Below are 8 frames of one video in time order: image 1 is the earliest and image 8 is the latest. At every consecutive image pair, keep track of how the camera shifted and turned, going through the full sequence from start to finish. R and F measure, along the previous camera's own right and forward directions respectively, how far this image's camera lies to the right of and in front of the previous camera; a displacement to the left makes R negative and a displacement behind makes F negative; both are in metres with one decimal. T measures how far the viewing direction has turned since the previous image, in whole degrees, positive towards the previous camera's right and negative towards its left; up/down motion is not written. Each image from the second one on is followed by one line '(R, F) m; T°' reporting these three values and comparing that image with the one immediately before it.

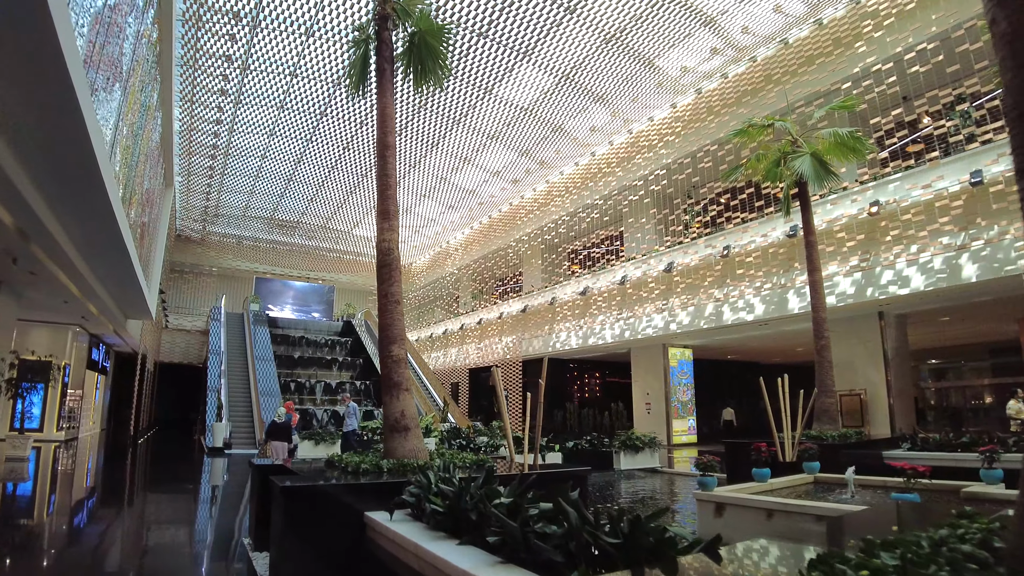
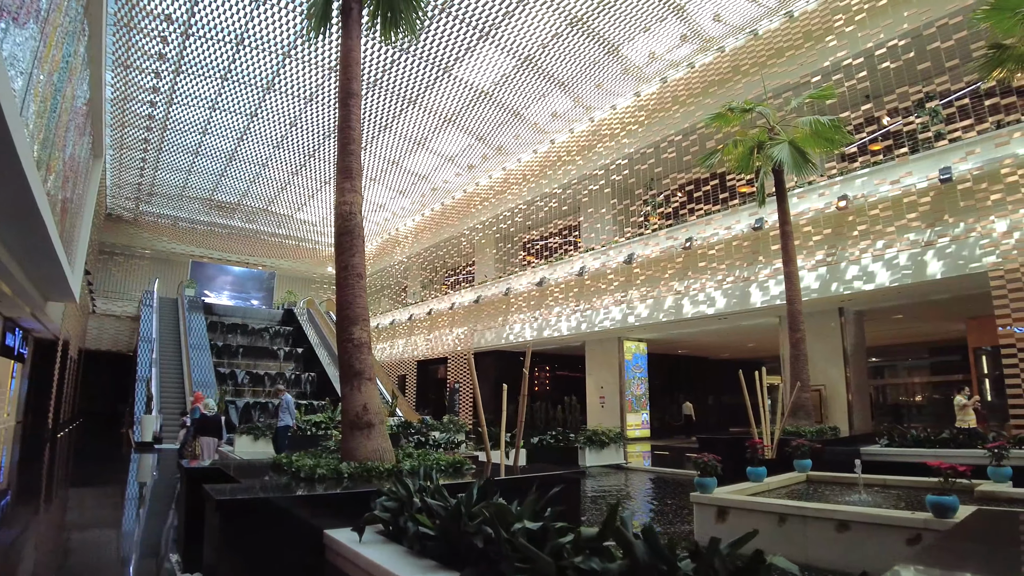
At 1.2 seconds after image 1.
(-0.2, +0.6) m; +5°
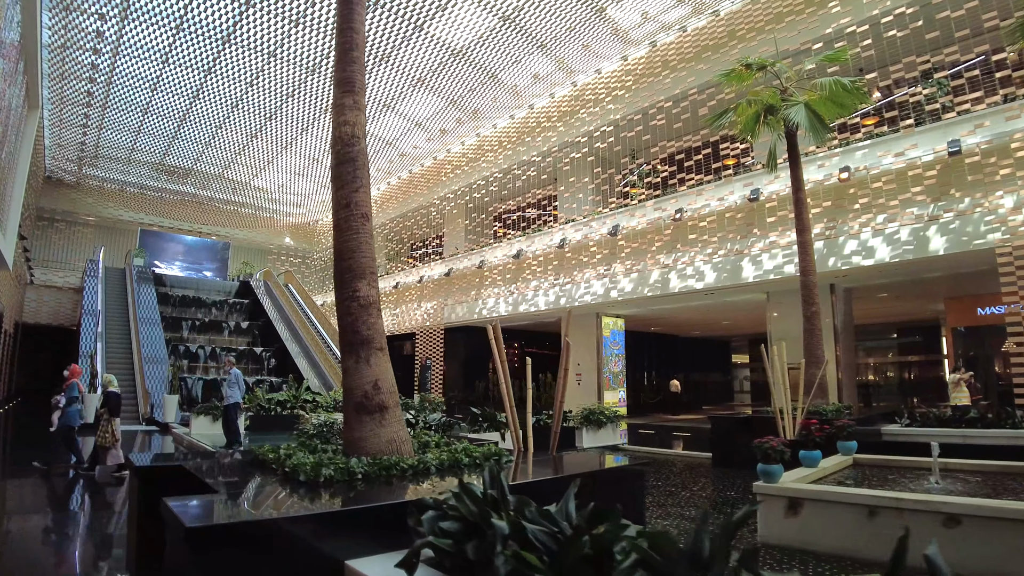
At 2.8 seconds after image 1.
(-0.4, +0.7) m; +4°
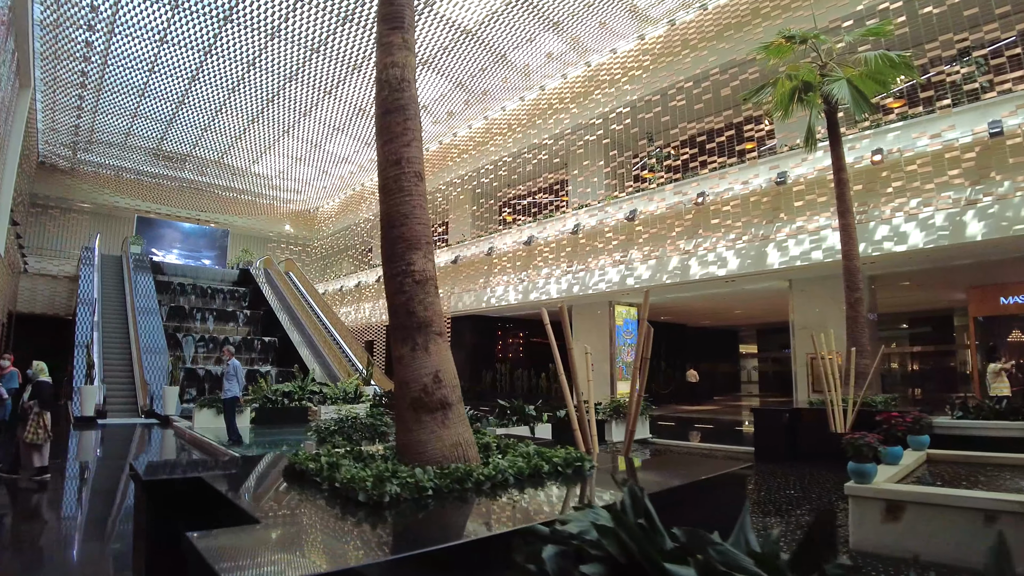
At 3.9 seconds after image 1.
(-0.3, +0.4) m; 0°
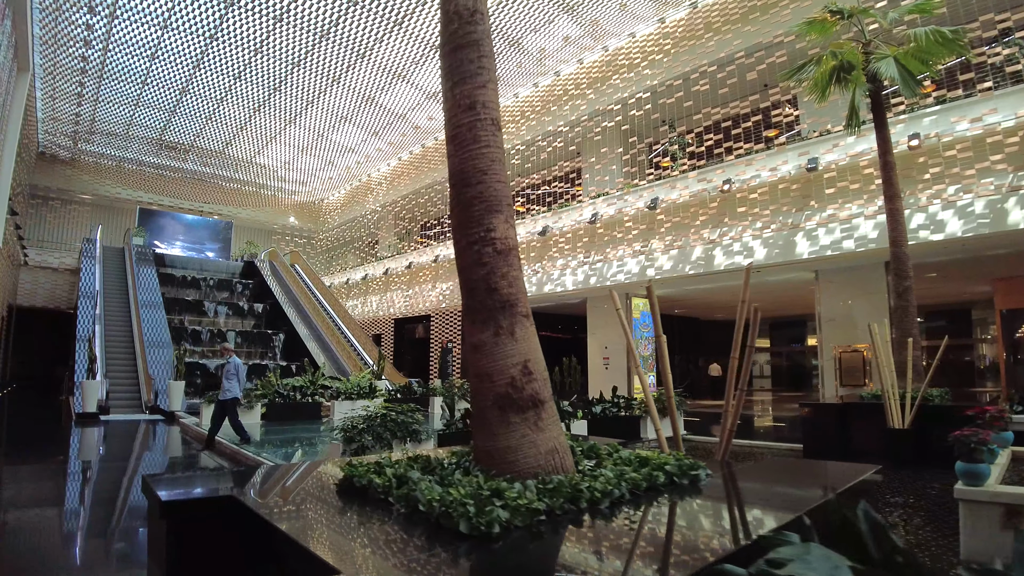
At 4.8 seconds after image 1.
(-0.3, +0.4) m; 0°
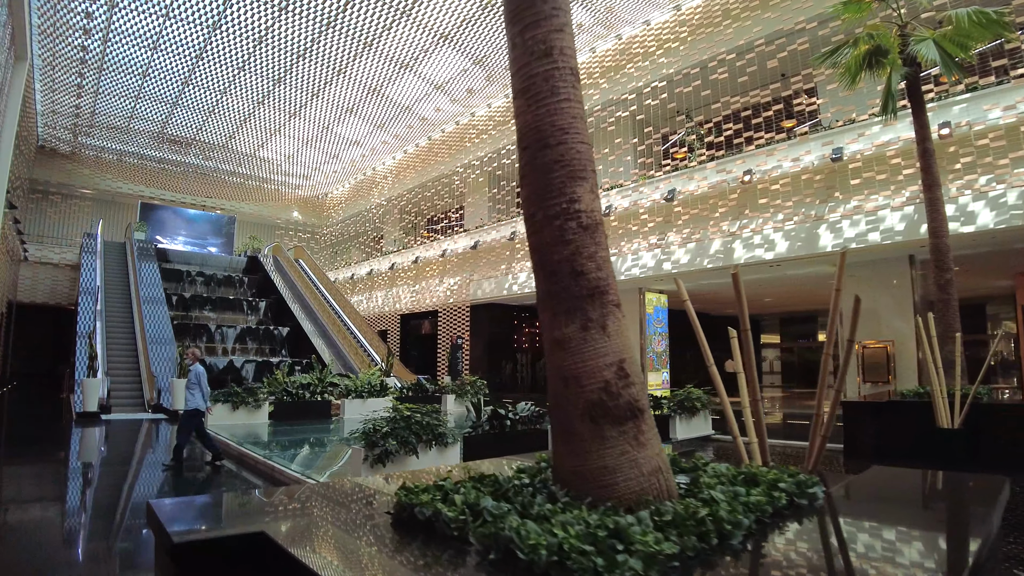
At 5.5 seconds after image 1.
(-0.2, +0.3) m; 0°
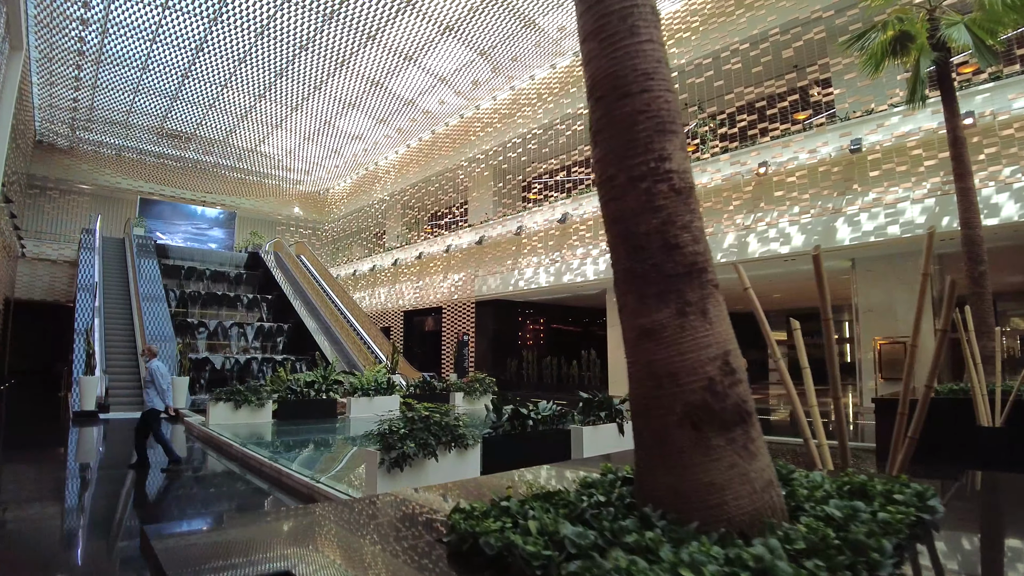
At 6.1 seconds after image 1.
(-0.1, +0.2) m; 0°
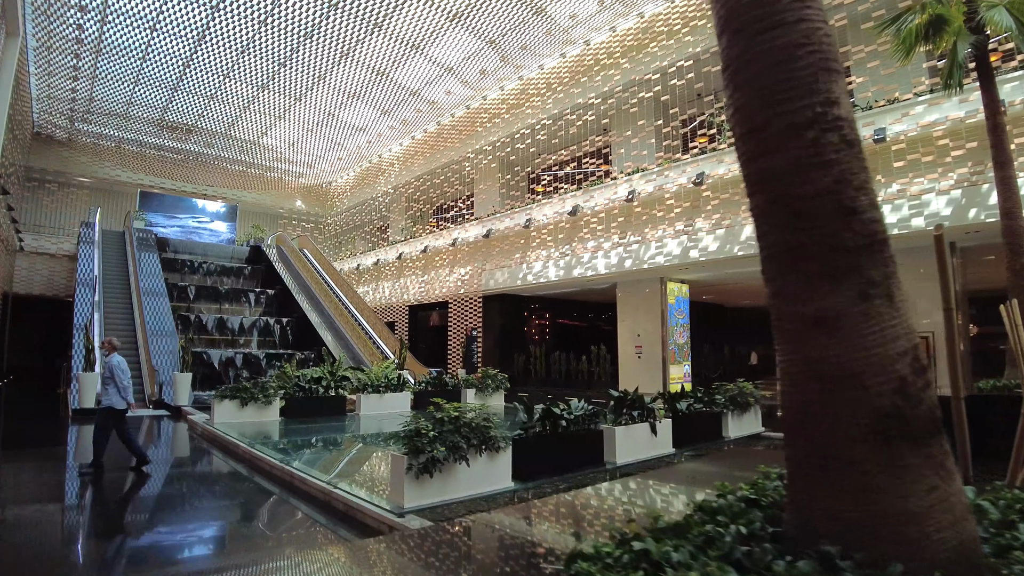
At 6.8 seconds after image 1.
(-0.2, +0.2) m; 0°
